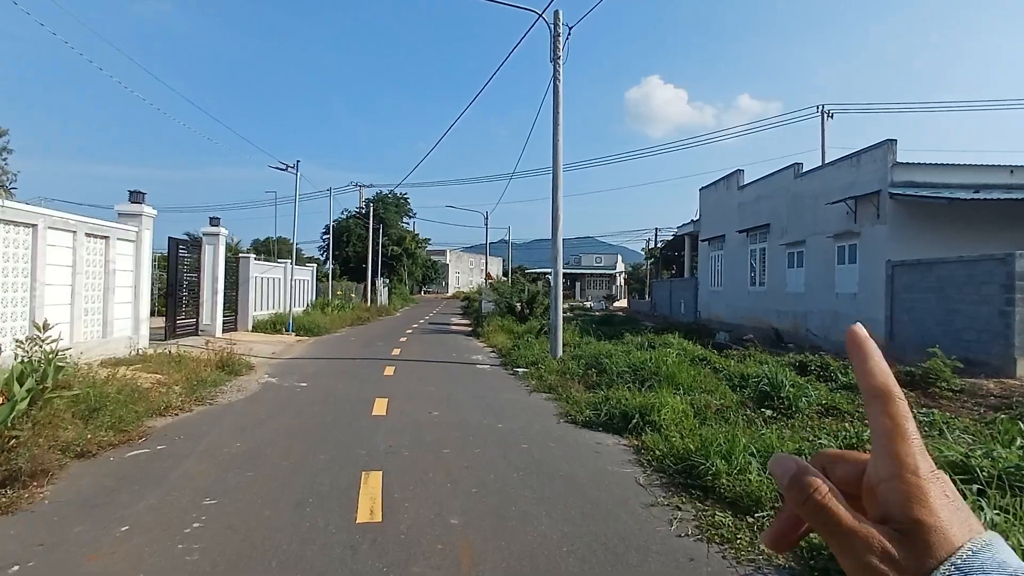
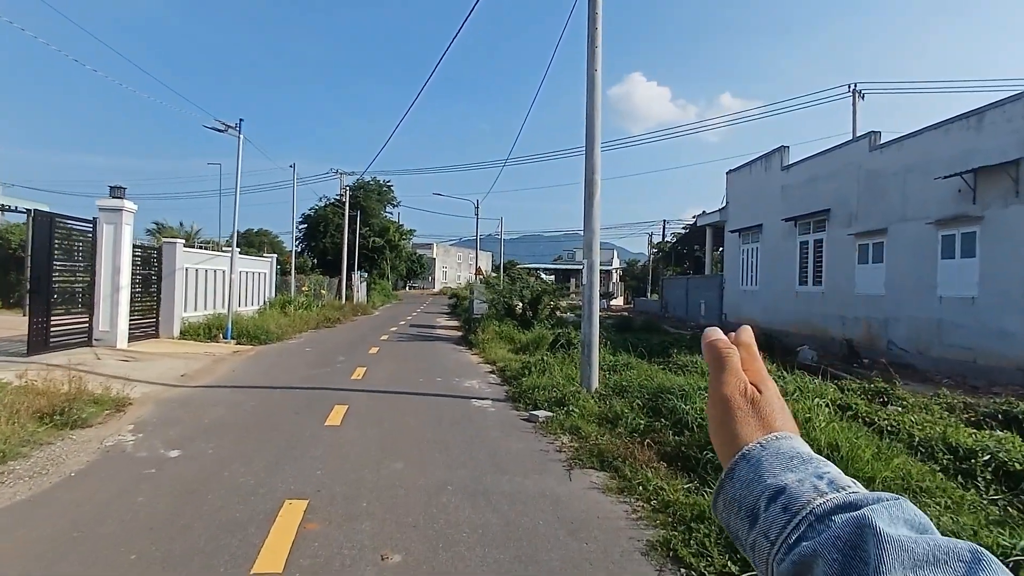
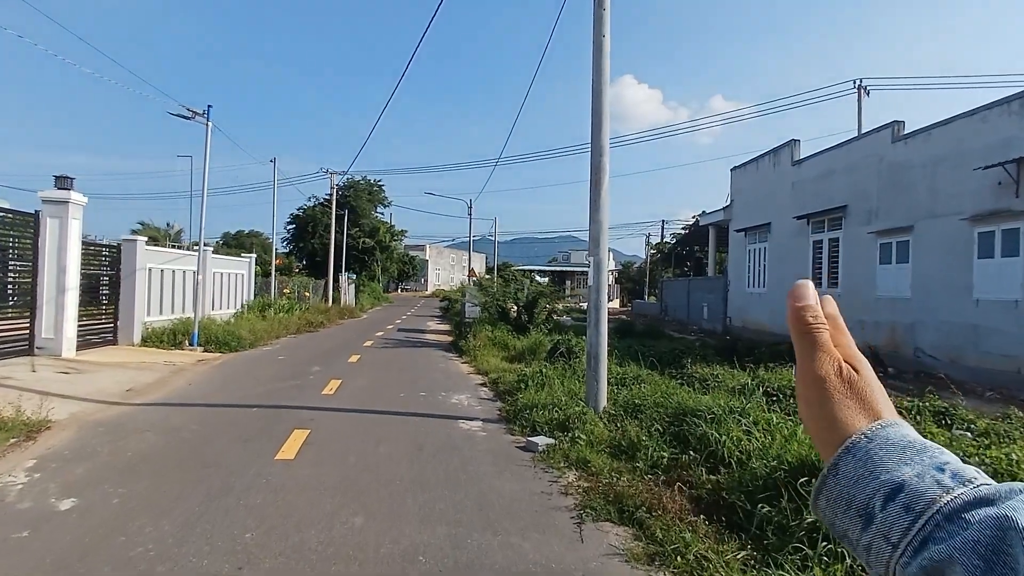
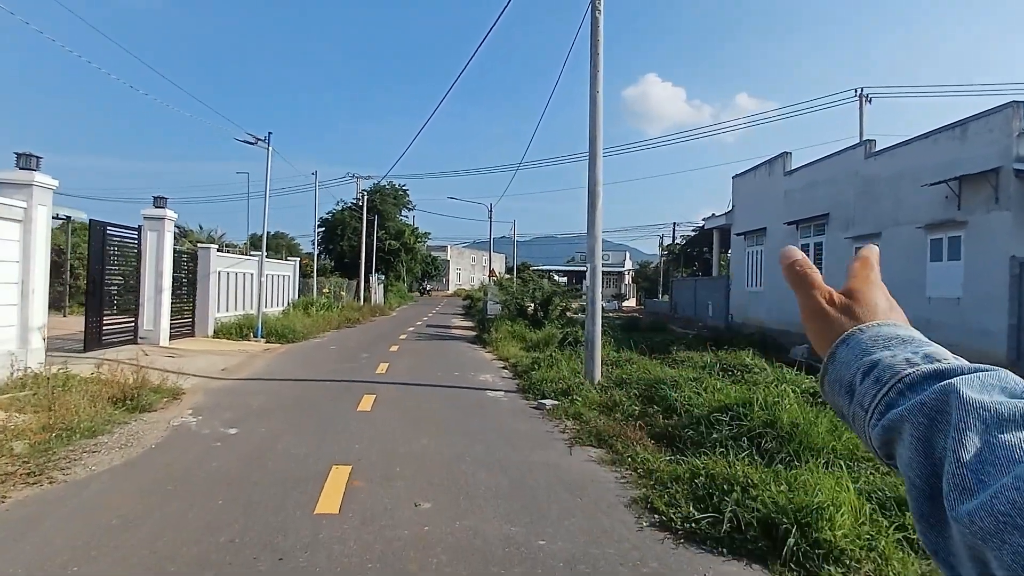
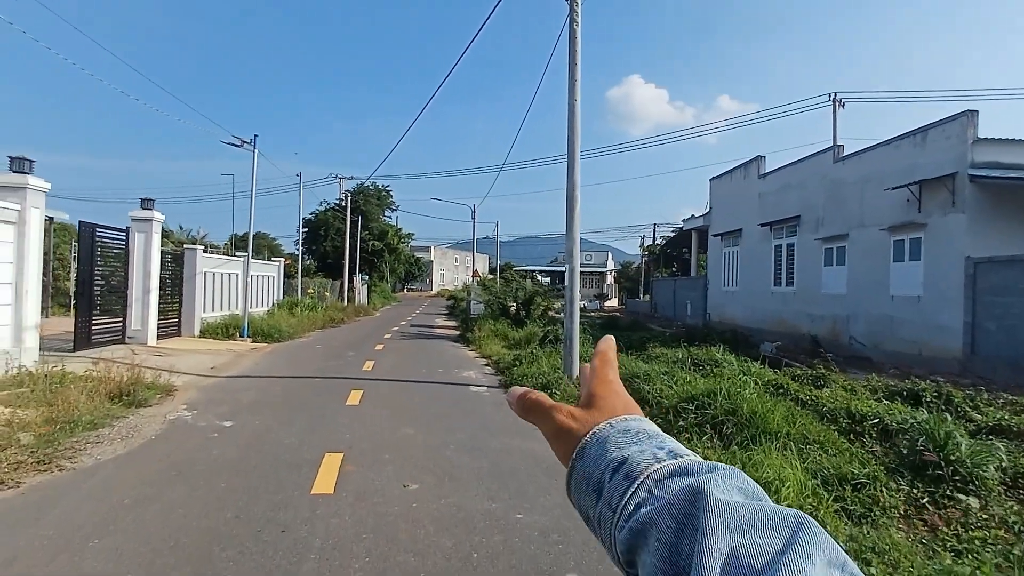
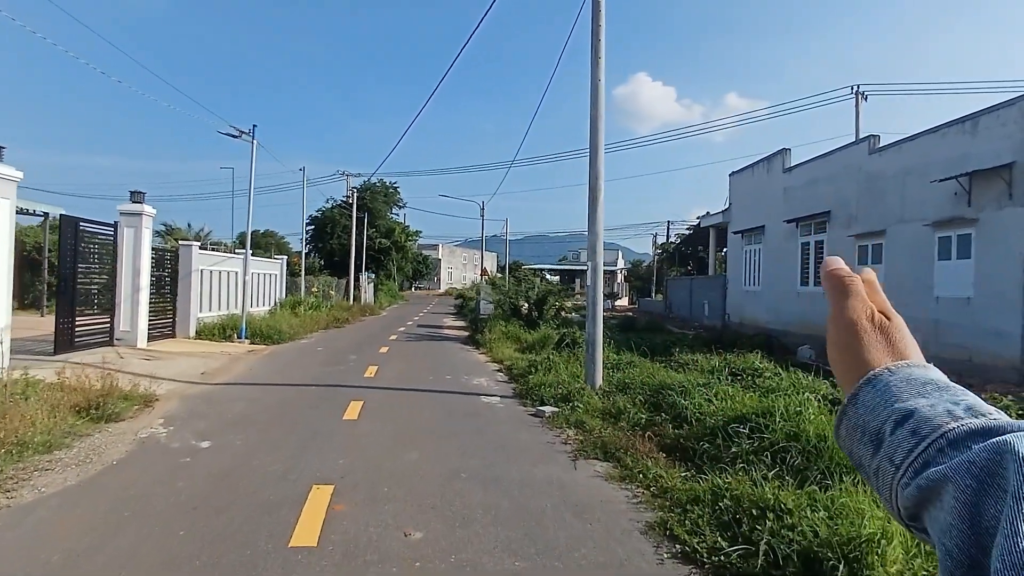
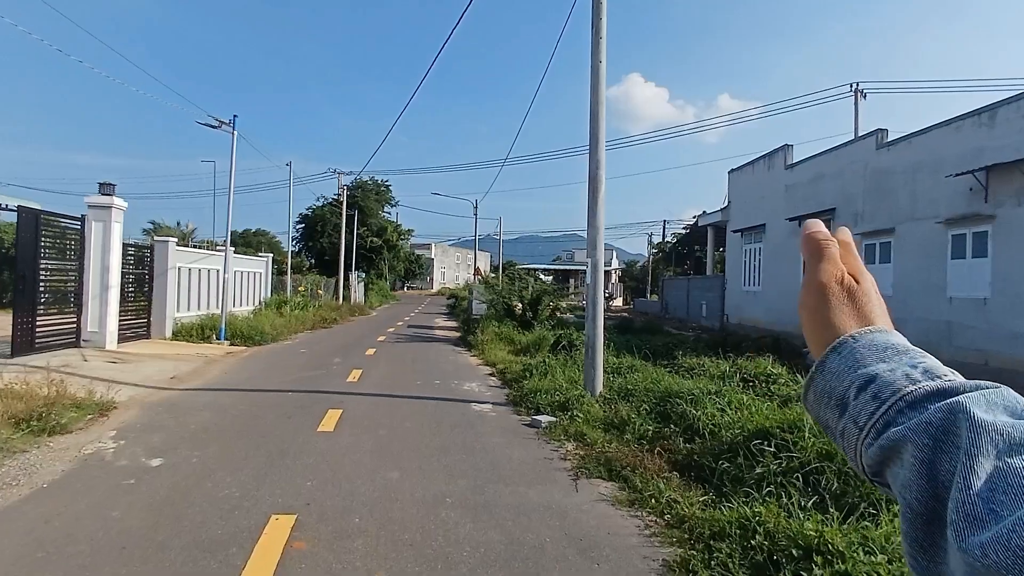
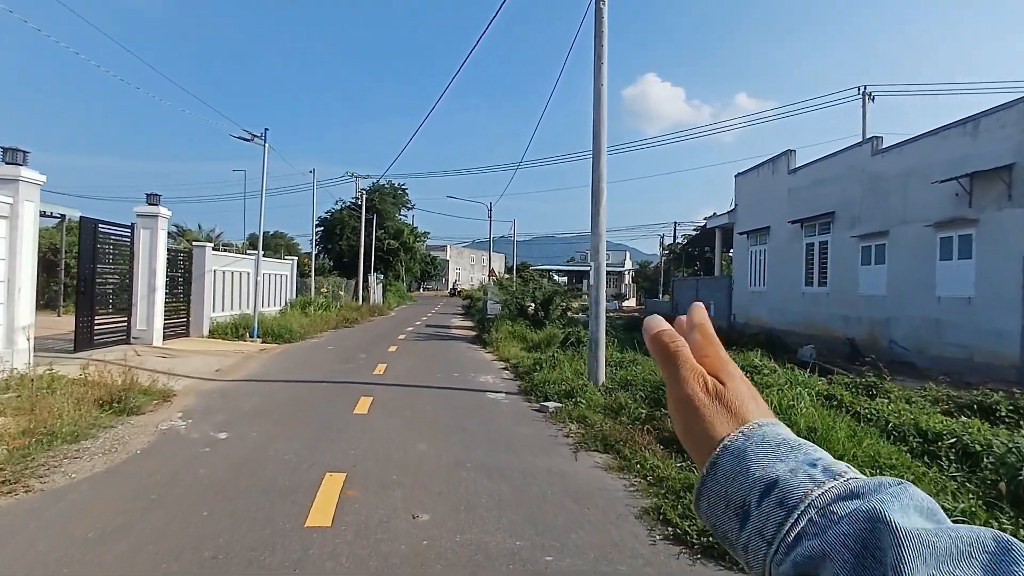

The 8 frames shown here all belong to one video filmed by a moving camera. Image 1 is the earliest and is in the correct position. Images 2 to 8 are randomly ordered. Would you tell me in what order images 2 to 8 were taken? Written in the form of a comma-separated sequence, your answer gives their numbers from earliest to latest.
5, 4, 8, 6, 2, 7, 3
